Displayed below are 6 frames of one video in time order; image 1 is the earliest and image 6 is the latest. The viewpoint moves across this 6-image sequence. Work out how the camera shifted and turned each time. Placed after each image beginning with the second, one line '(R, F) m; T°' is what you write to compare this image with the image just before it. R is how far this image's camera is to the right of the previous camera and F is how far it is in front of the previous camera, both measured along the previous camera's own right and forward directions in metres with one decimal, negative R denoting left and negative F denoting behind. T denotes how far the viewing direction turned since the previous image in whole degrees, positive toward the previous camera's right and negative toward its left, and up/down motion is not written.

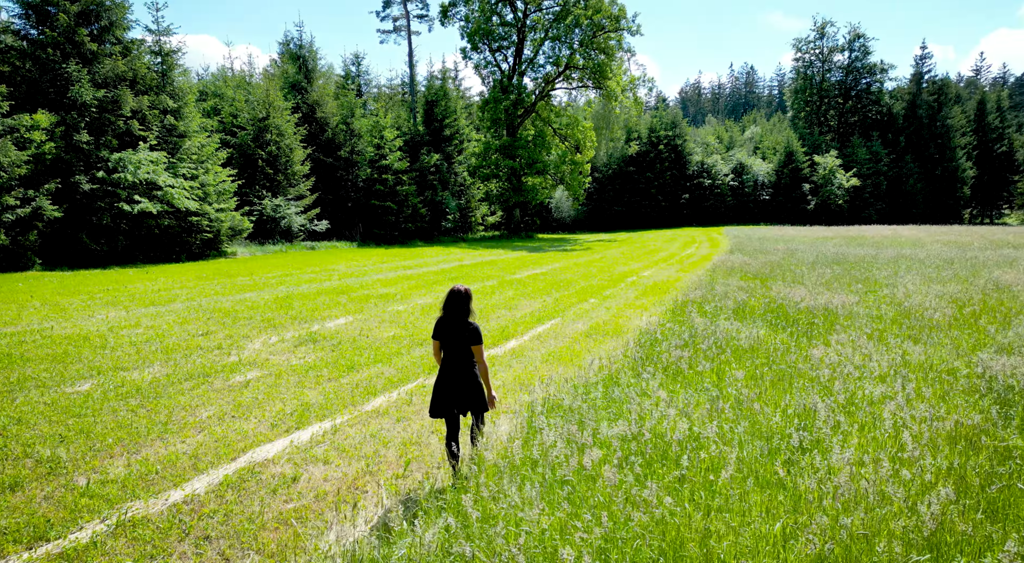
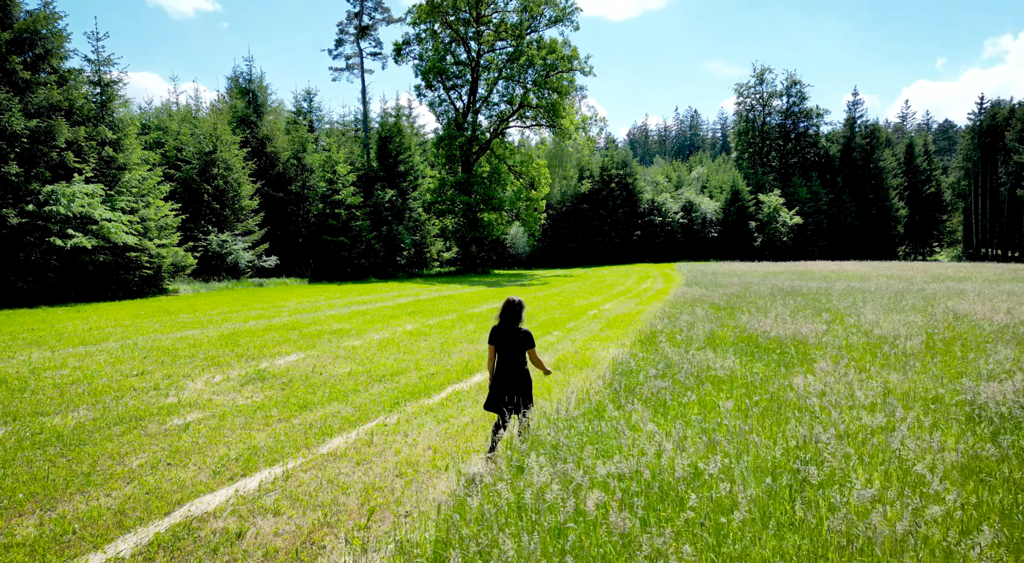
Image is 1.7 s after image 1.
(-0.2, +0.7) m; +4°
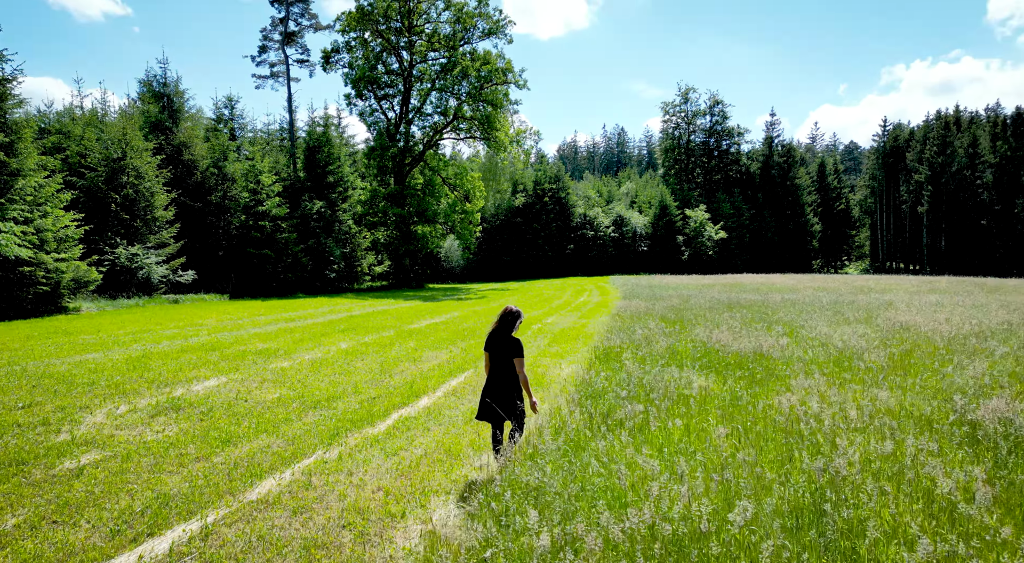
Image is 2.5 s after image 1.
(-0.3, +1.1) m; +6°
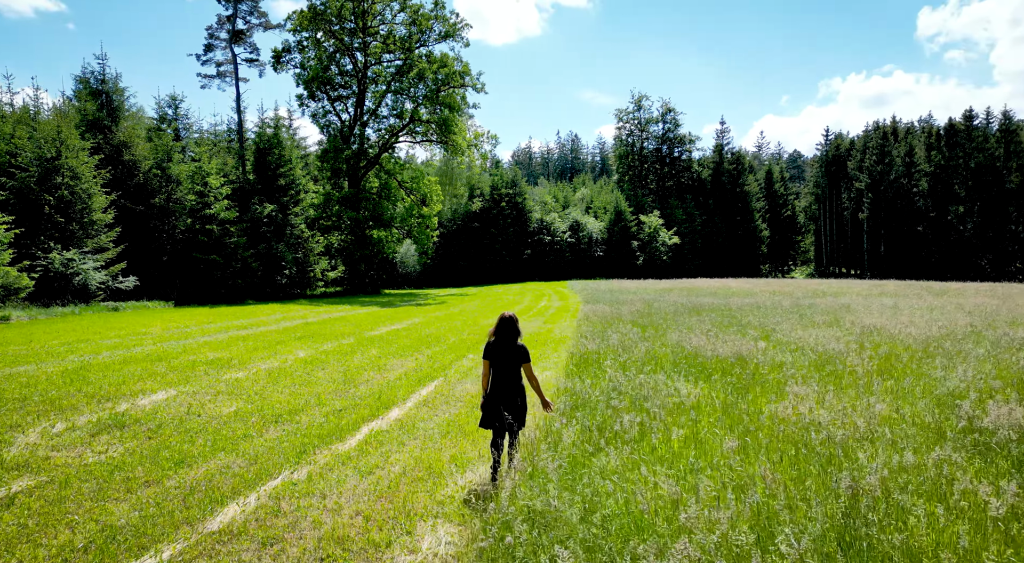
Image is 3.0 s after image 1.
(-0.4, +0.6) m; +4°
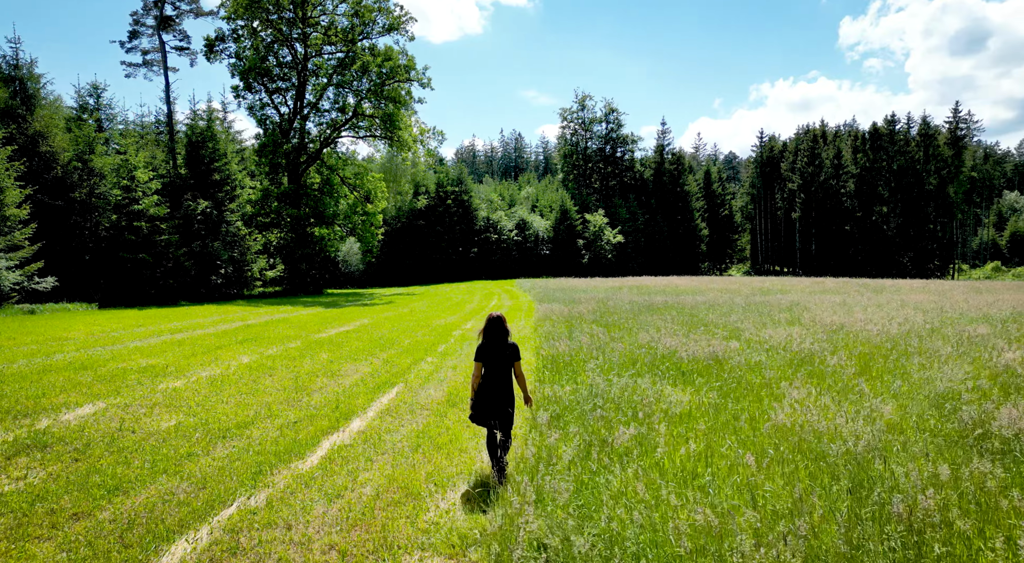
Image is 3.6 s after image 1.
(-0.4, +0.8) m; +5°
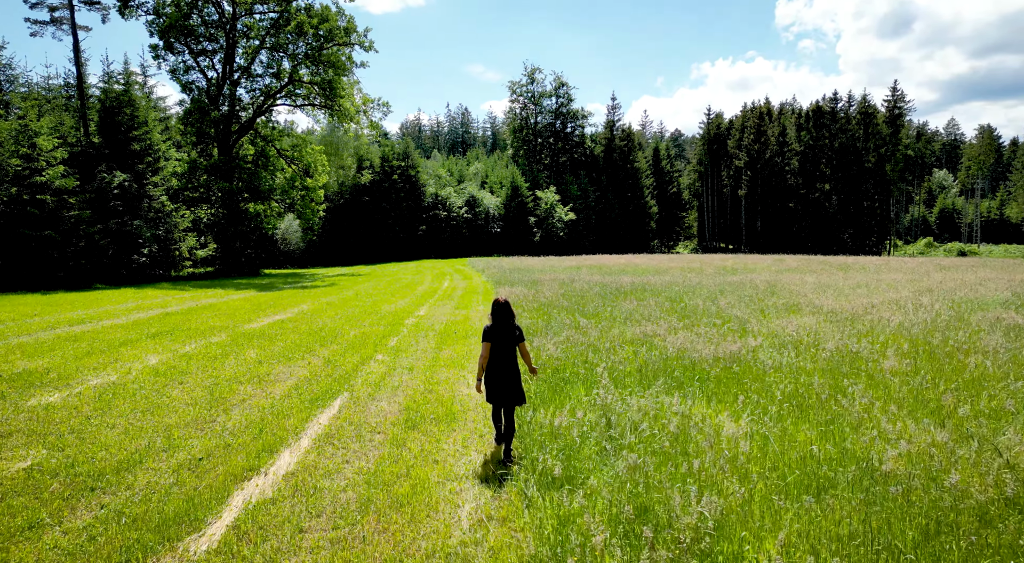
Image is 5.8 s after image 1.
(-0.4, +2.6) m; +4°
